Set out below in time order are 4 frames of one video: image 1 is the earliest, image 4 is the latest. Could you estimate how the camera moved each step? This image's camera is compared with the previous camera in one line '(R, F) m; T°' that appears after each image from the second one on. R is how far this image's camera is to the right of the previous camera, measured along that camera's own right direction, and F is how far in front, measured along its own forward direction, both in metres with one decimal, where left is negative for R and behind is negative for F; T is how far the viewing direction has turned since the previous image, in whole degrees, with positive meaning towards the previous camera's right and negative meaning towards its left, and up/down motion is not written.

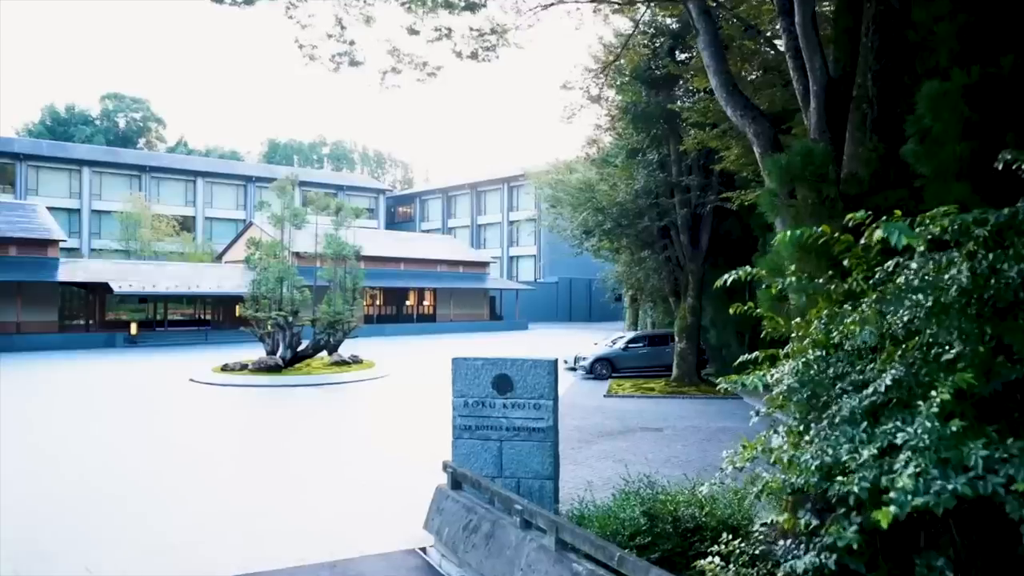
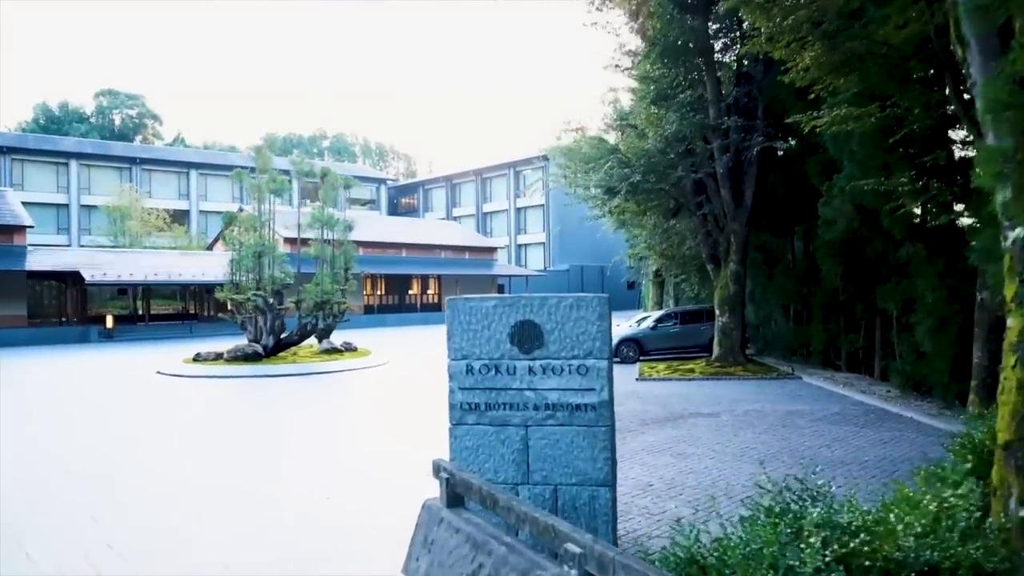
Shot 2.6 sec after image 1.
(-0.1, +2.5) m; -1°
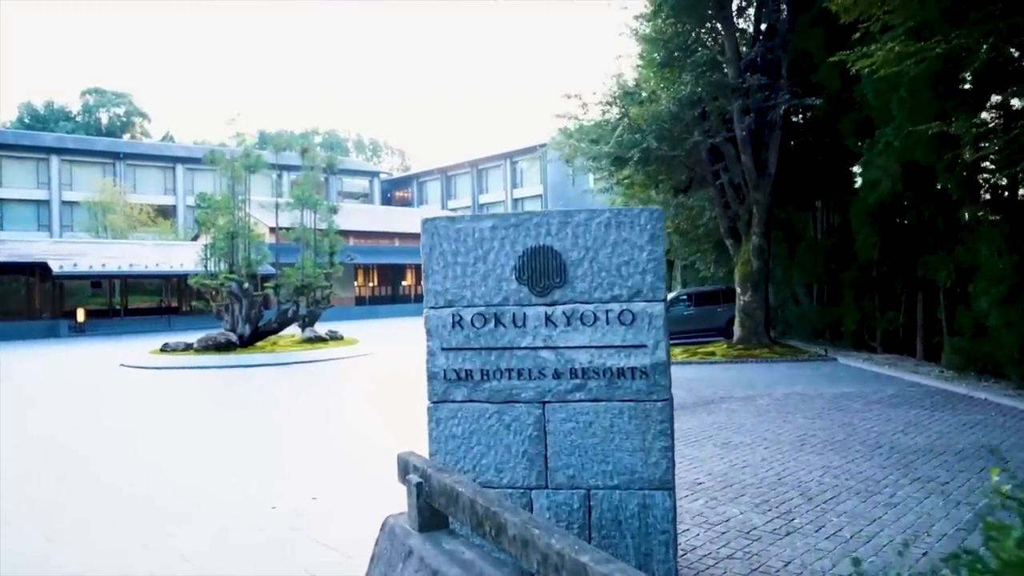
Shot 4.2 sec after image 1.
(0.0, +1.4) m; 0°
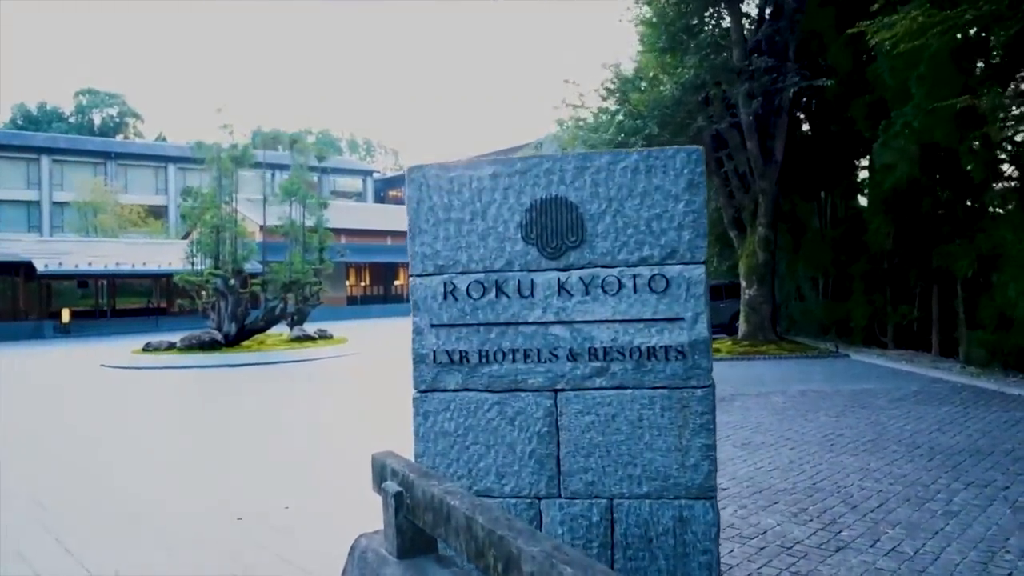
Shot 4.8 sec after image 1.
(0.0, +0.6) m; 0°
